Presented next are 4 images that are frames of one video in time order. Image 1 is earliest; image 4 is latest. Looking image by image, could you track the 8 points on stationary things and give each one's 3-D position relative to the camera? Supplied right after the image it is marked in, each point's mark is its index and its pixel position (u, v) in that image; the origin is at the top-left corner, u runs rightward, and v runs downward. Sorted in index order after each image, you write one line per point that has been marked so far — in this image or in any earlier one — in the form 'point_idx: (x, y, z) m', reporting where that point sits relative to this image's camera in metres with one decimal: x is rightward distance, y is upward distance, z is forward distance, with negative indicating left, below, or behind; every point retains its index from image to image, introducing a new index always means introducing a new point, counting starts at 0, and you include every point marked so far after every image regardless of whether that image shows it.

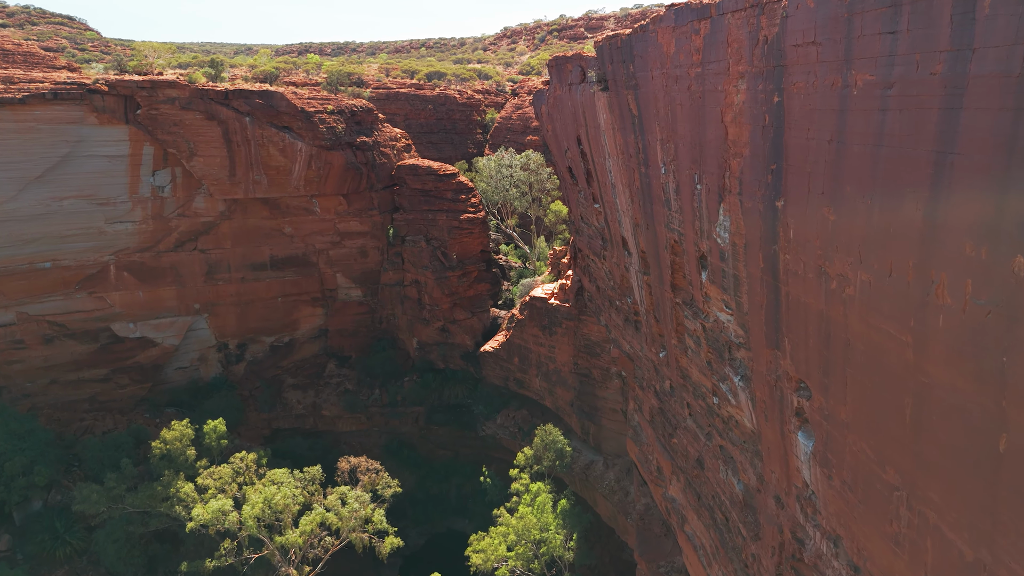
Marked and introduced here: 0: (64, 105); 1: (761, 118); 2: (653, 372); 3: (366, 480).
0: (-9.8, +3.9, +13.9) m
1: (+2.2, +1.5, +5.6) m
2: (+2.3, -1.4, +10.4) m
3: (-3.1, -4.2, +13.7) m
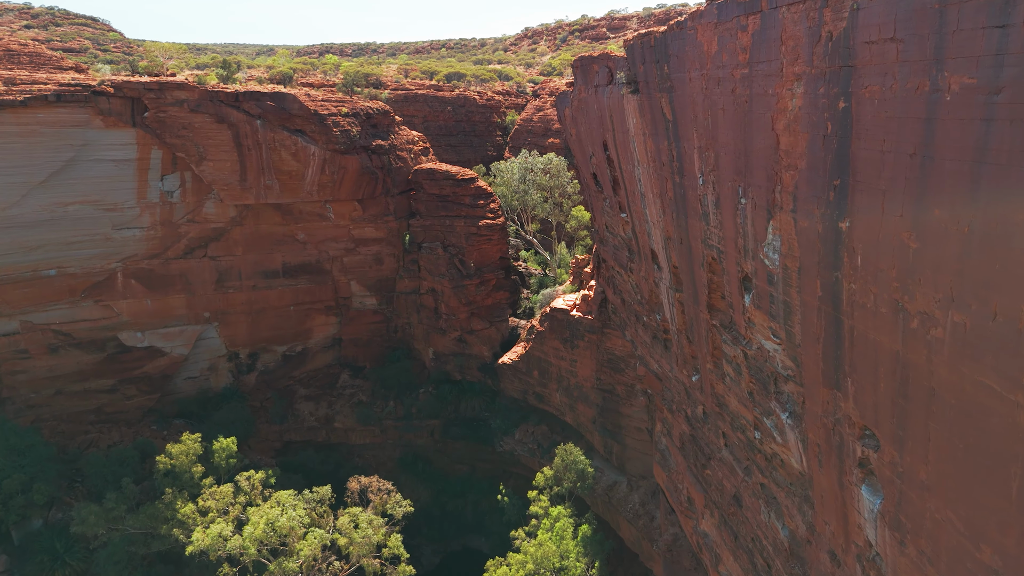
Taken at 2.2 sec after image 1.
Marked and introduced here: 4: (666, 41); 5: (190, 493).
0: (-9.3, +3.8, +13.5) m
1: (+2.4, +1.2, +4.9) m
2: (+2.6, -1.6, +9.7) m
3: (-2.8, -4.4, +13.1) m
4: (+1.8, +2.9, +7.5) m
5: (-6.2, -4.0, +12.3) m
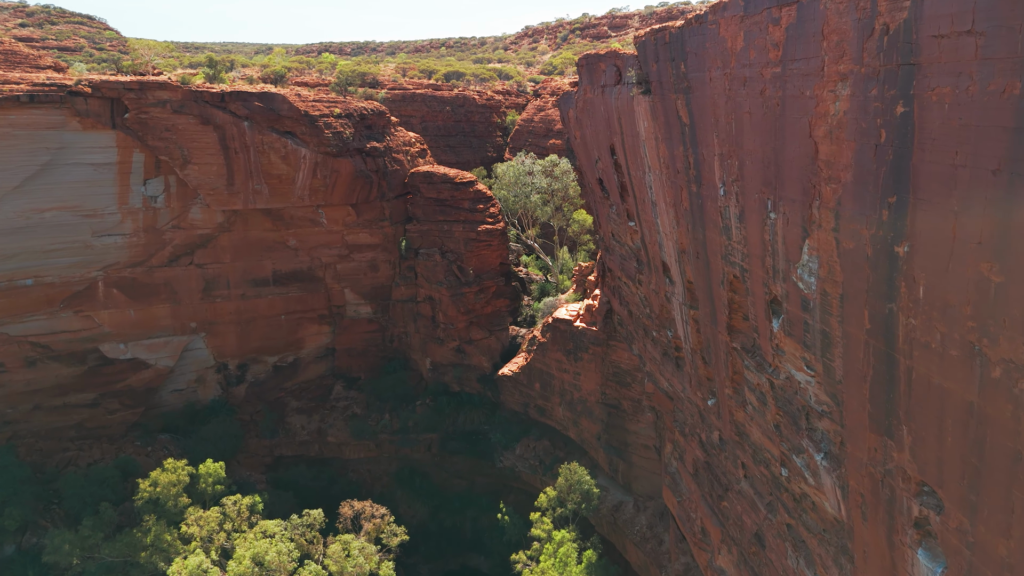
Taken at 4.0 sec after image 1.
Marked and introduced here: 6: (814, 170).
0: (-9.3, +3.6, +12.8) m
1: (+2.4, +1.0, +4.2) m
2: (+2.6, -1.8, +9.0) m
3: (-2.7, -4.6, +12.4) m
4: (+1.8, +2.7, +6.8) m
5: (-6.2, -4.2, +11.7) m
6: (+2.3, +0.9, +5.0) m
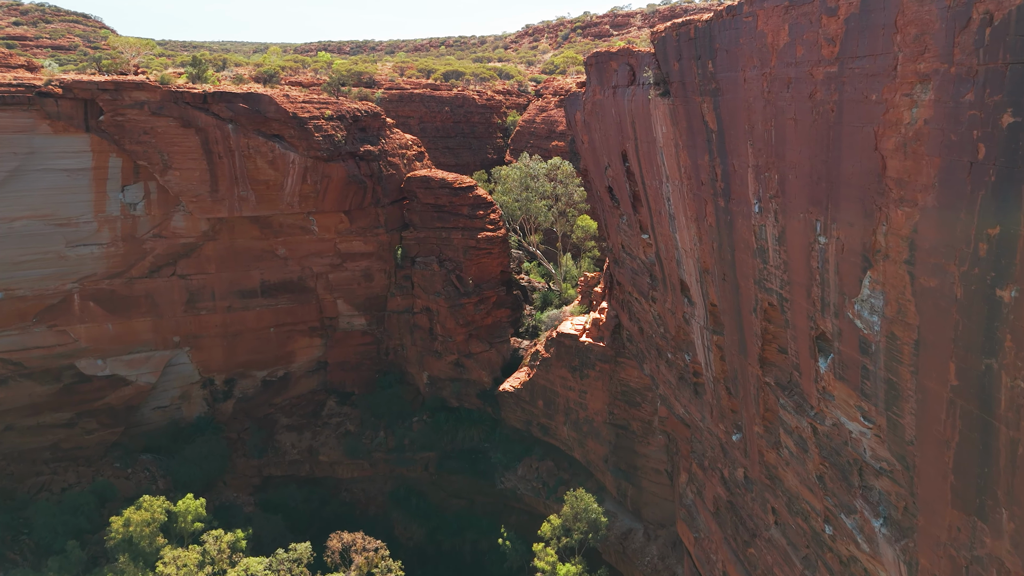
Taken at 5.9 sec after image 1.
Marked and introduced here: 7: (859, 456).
0: (-9.3, +3.3, +12.0) m
1: (+2.4, +0.7, +3.4) m
2: (+2.6, -2.1, +8.2) m
3: (-2.7, -4.8, +11.6) m
4: (+1.9, +2.4, +6.0) m
5: (-6.1, -4.4, +10.8) m
6: (+2.4, +0.6, +4.2) m
7: (+2.7, -1.3, +4.9) m
